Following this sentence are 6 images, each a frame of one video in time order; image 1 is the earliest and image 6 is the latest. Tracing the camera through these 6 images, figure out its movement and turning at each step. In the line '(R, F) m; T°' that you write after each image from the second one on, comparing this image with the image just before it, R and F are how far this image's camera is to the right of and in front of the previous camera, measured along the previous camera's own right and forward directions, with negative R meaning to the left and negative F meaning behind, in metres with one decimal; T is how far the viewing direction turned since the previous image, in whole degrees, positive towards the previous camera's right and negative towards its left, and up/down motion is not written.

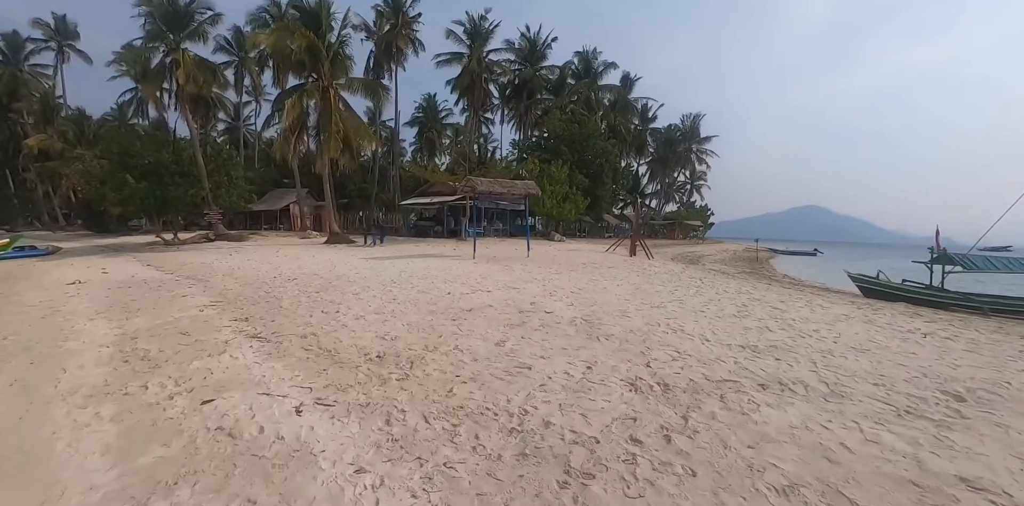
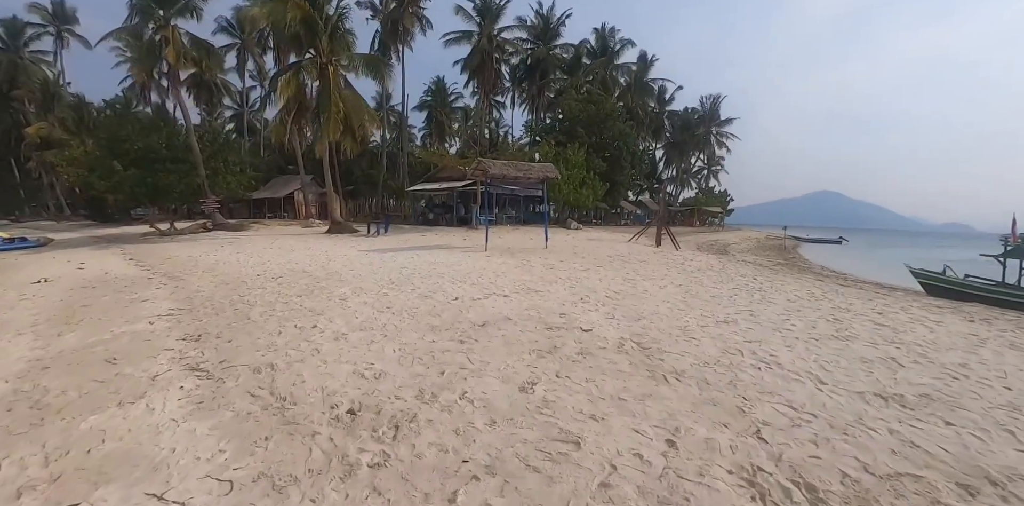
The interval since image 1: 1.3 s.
(-0.2, +1.6) m; -1°
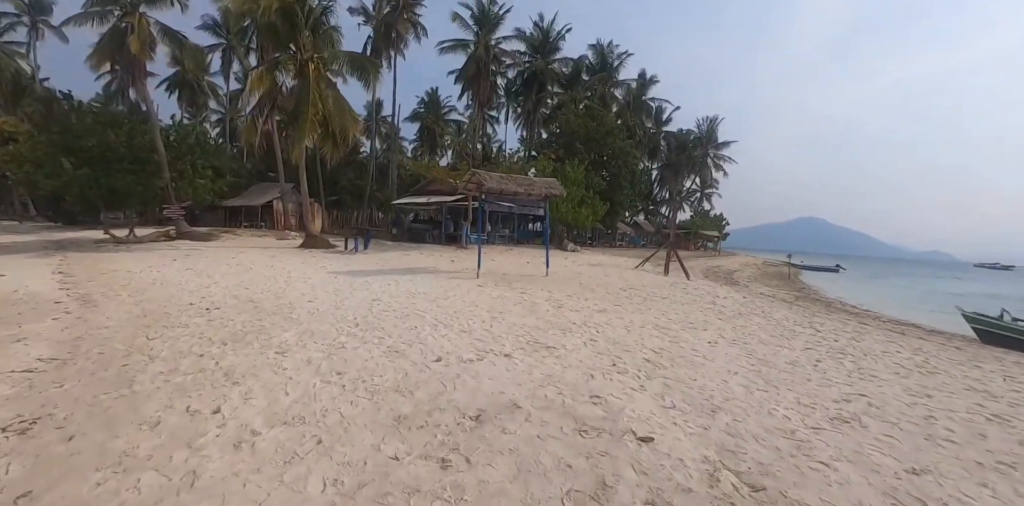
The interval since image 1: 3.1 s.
(-0.2, +1.9) m; +1°
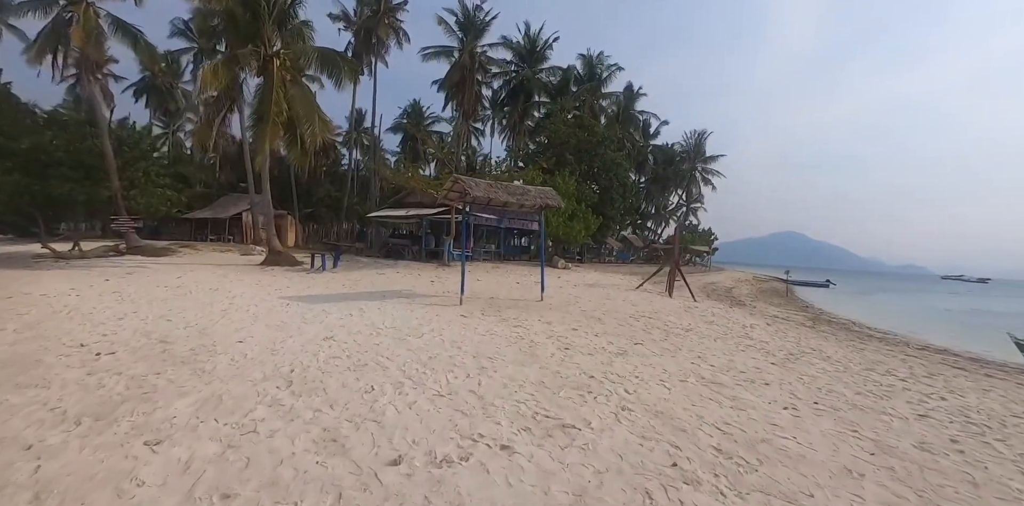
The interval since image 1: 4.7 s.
(-0.1, +1.7) m; +2°
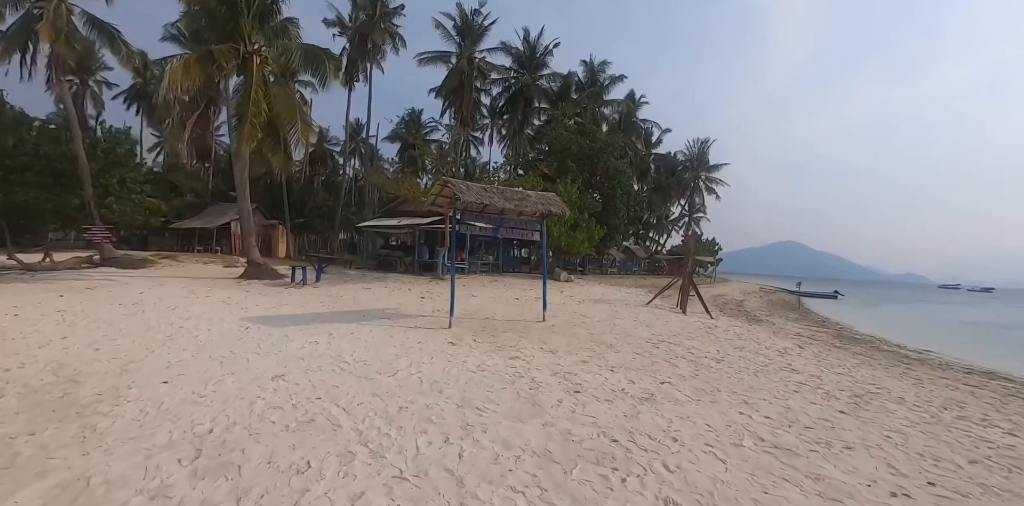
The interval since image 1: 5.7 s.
(0.0, +1.2) m; 0°
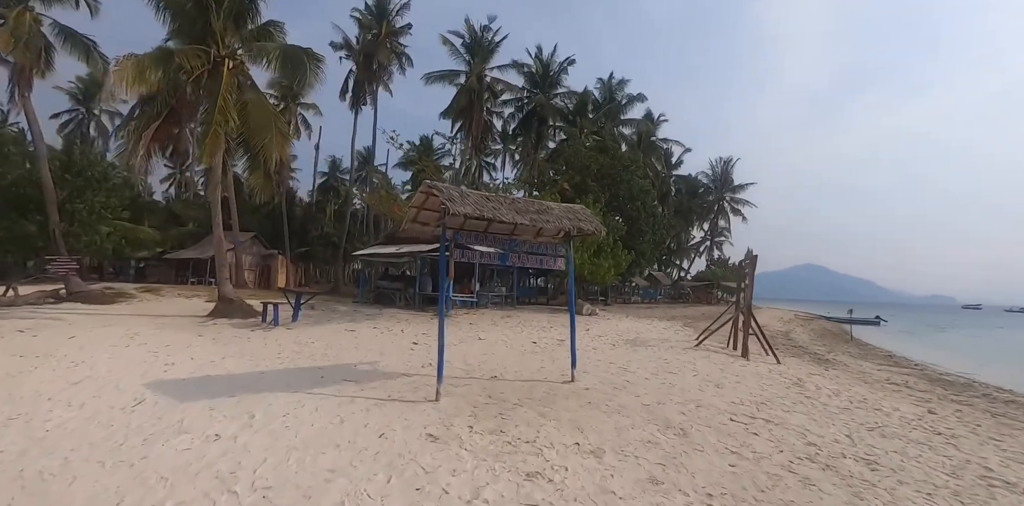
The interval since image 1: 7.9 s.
(0.0, +2.4) m; -2°
